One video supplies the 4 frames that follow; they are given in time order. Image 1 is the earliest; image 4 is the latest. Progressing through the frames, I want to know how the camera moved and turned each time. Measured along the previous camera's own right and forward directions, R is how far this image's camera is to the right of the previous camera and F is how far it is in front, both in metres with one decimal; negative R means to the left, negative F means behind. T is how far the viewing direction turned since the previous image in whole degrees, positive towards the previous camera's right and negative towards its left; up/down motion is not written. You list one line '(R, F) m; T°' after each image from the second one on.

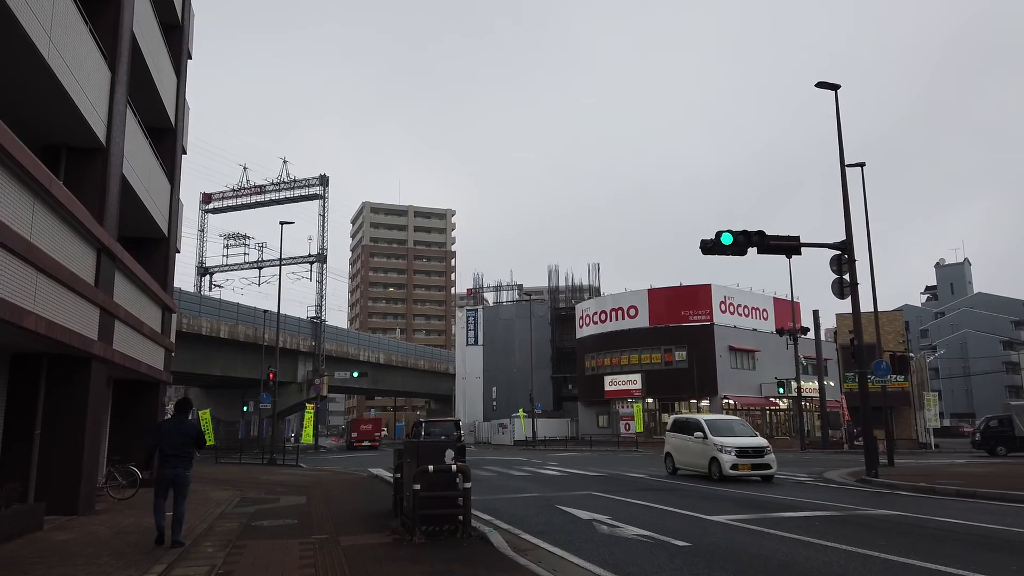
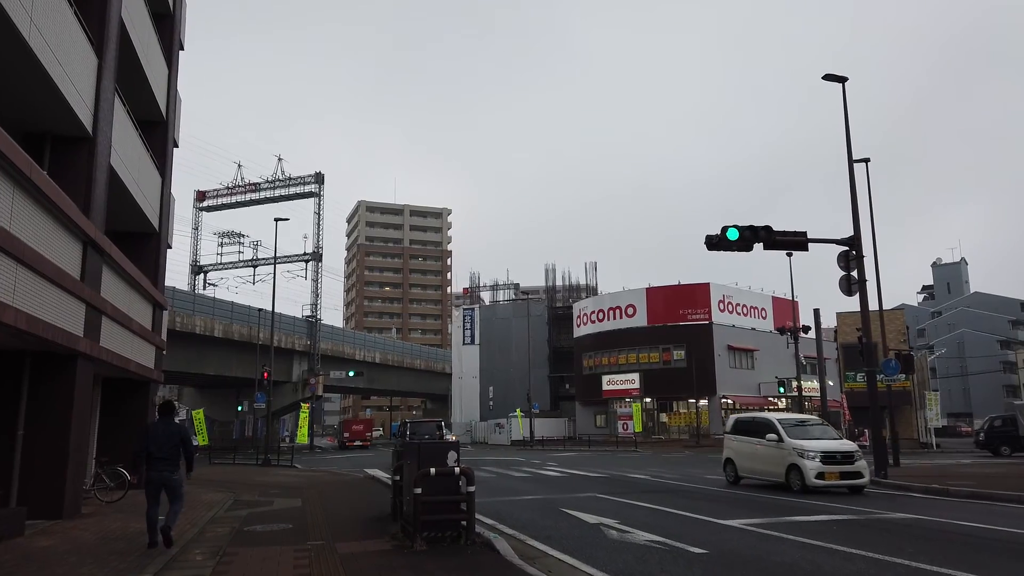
(-0.1, +0.5) m; 0°
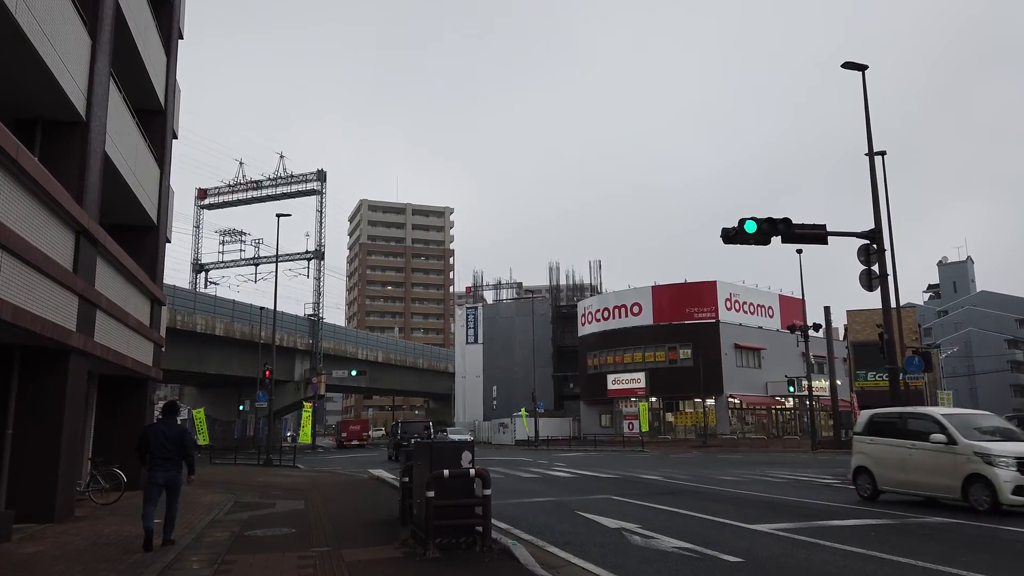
(-0.2, +0.6) m; 0°
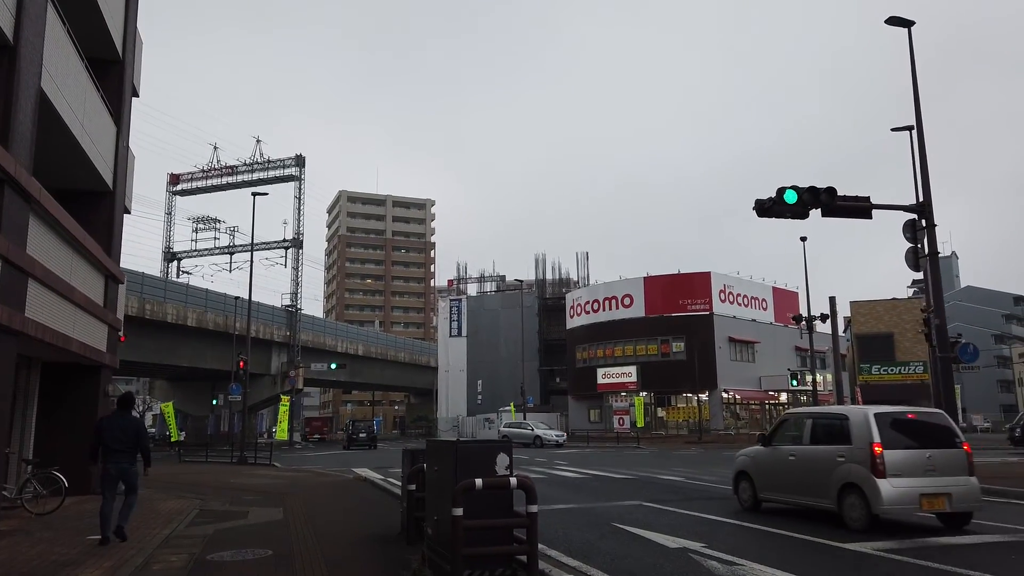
(-0.6, +2.1) m; +2°
